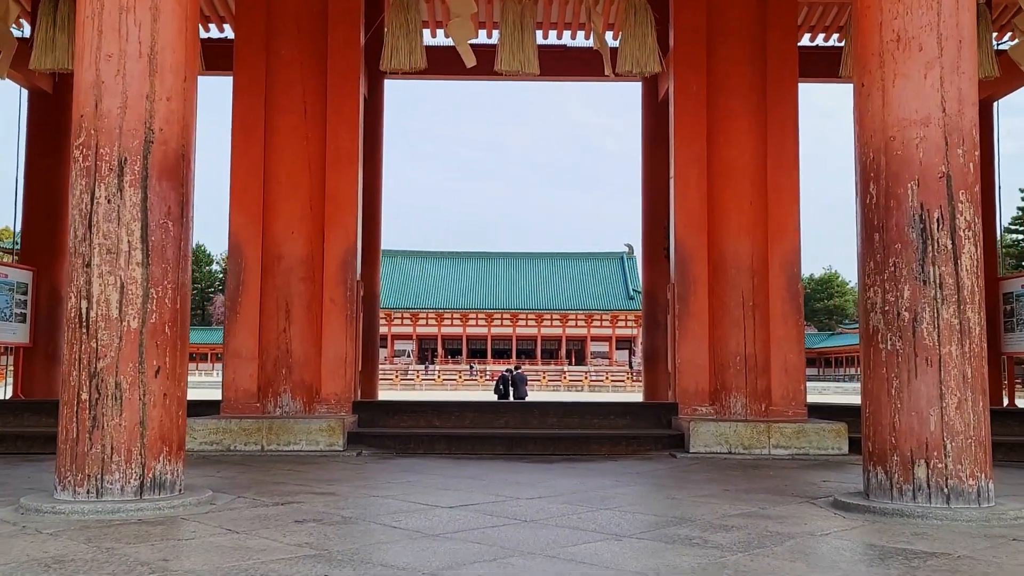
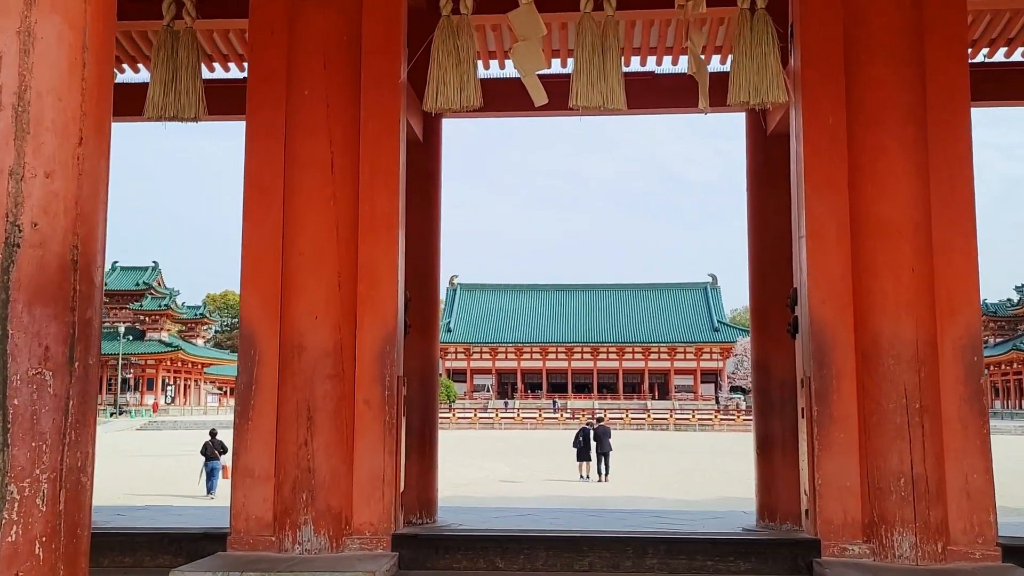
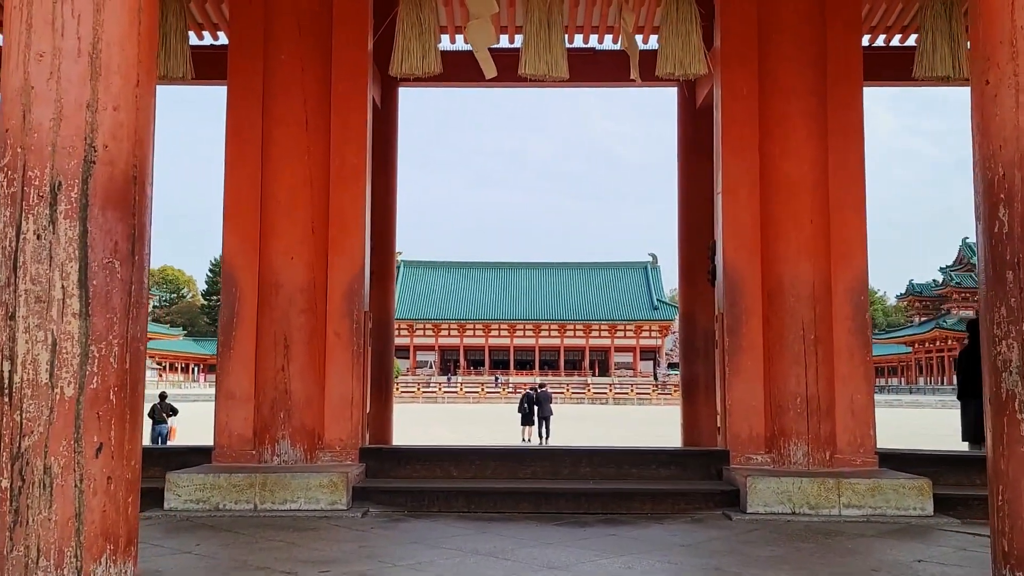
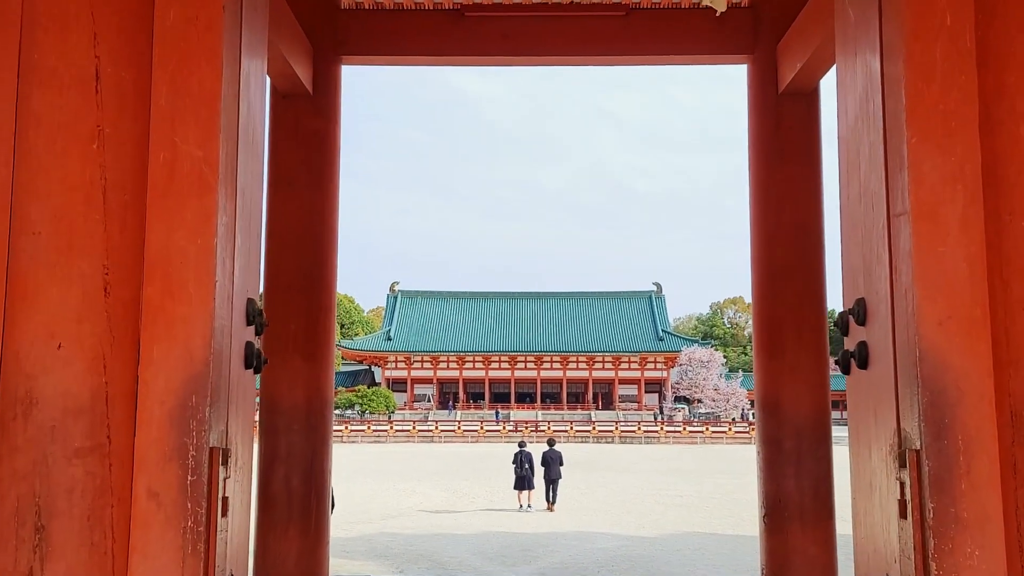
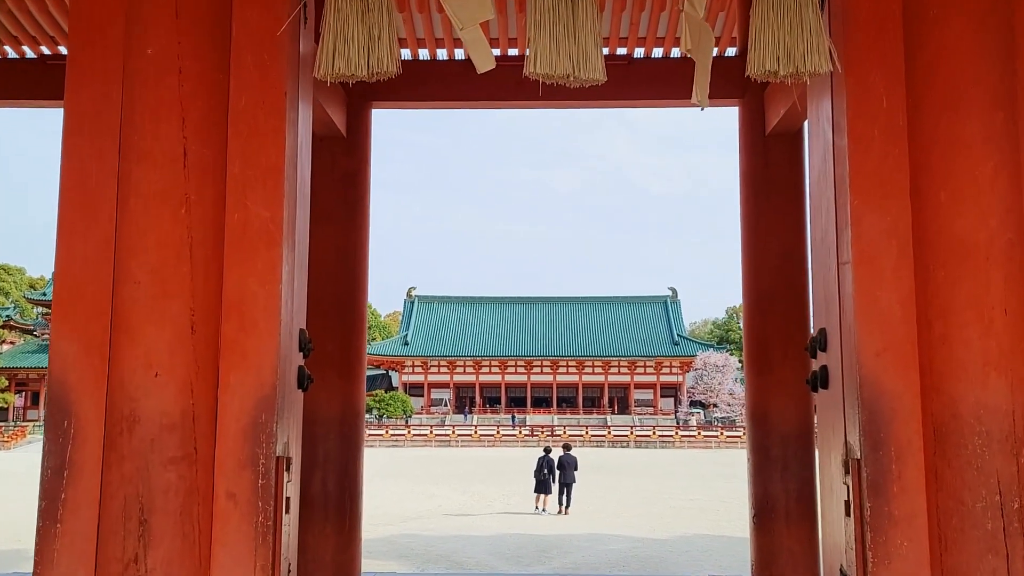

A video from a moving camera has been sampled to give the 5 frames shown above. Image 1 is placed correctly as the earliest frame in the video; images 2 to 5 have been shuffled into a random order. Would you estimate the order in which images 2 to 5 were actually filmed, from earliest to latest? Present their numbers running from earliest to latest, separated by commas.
3, 2, 5, 4
